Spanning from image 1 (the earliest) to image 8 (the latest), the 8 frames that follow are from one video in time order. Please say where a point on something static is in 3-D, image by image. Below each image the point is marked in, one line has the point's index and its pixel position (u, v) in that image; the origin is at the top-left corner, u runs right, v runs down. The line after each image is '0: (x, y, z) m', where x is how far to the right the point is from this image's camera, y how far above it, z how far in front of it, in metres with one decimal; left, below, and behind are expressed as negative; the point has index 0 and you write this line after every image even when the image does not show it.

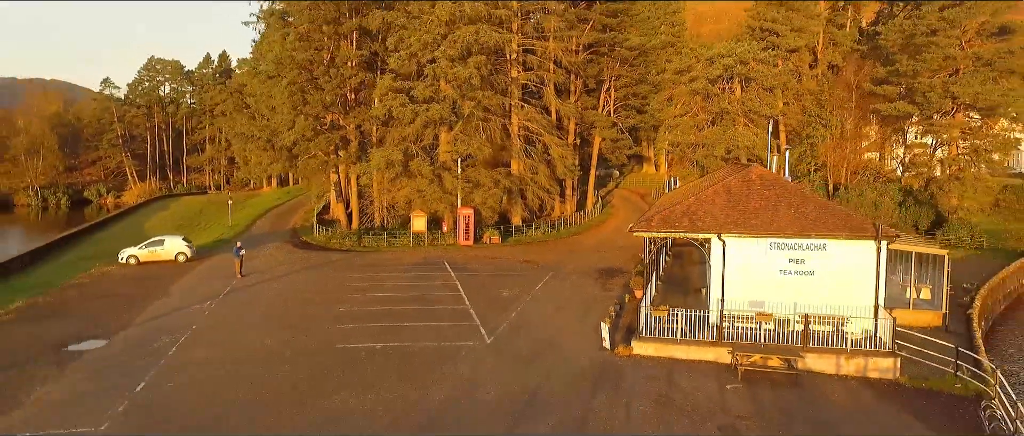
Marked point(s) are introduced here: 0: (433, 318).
0: (-1.9, -2.3, +15.0) m
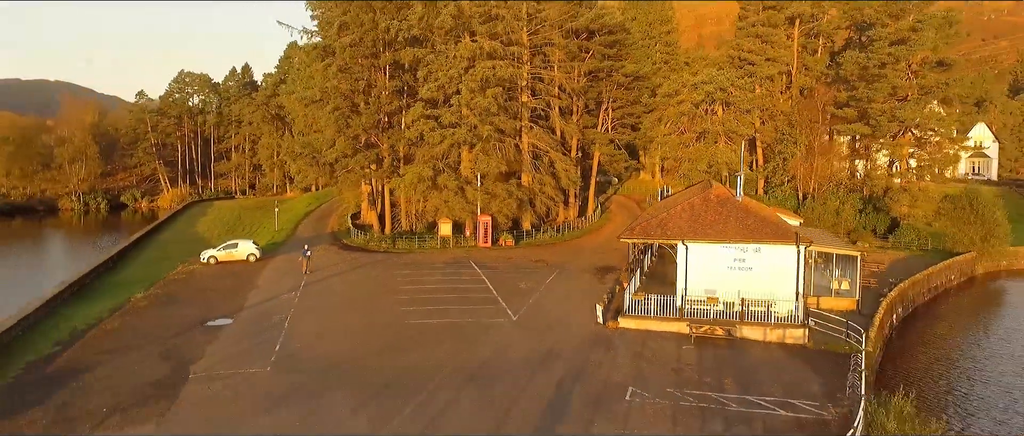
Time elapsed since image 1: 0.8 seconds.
0: (-1.3, -2.6, +19.5) m
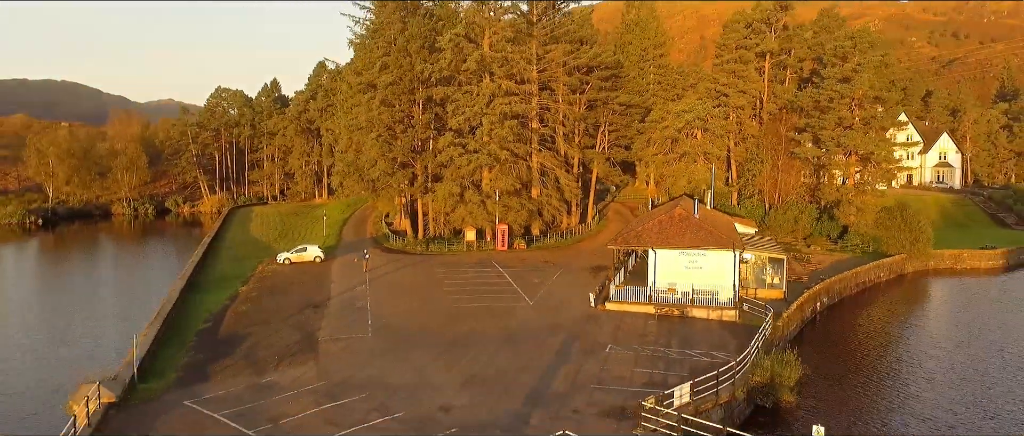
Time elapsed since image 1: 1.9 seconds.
0: (-0.6, -3.1, +26.0) m
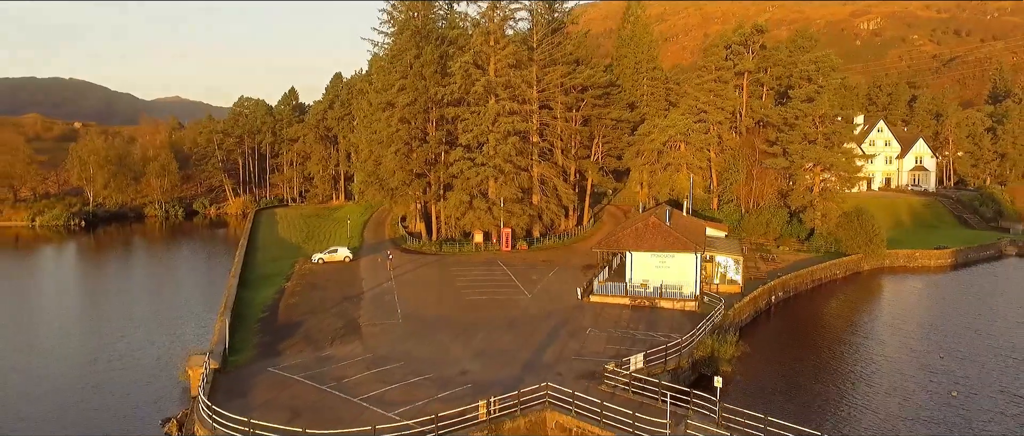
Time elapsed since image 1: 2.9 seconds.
0: (-0.5, -3.5, +31.1) m
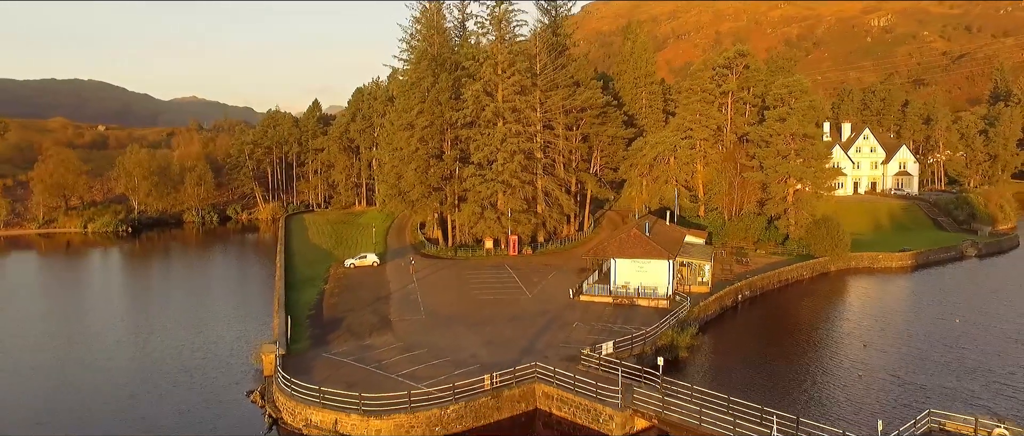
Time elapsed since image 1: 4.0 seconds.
0: (-0.3, -4.2, +36.8) m
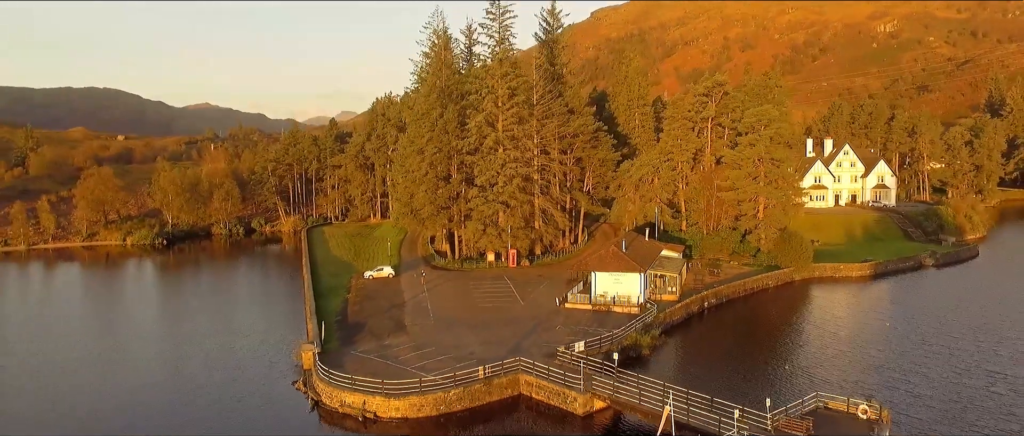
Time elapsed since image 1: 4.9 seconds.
0: (-0.5, -5.5, +42.8) m
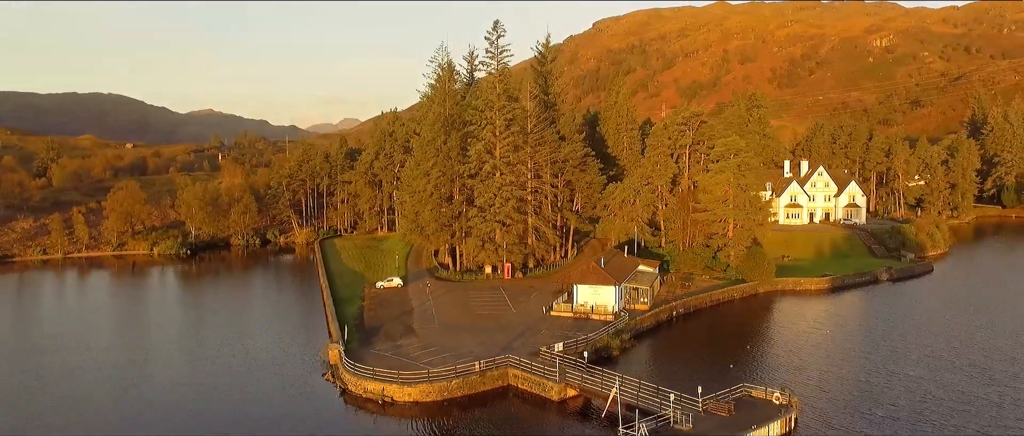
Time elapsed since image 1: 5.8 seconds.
0: (-1.0, -7.0, +49.1) m
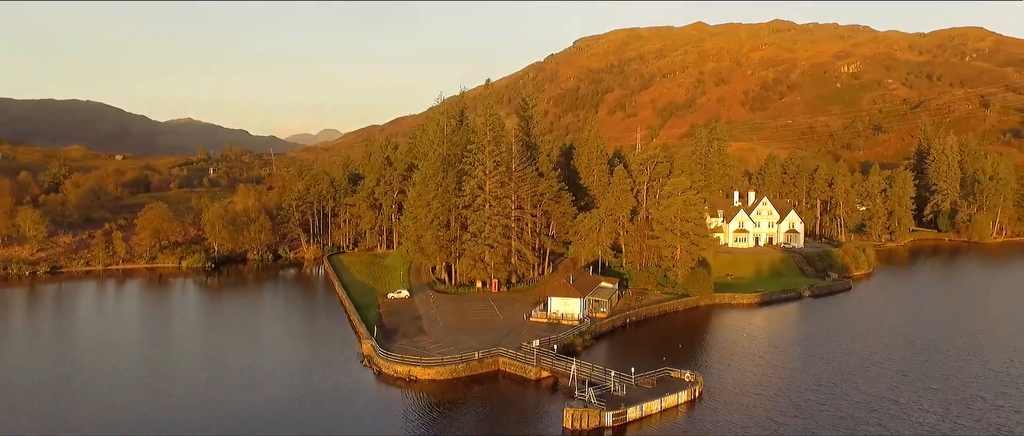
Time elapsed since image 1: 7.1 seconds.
0: (-2.2, -9.6, +61.6) m
